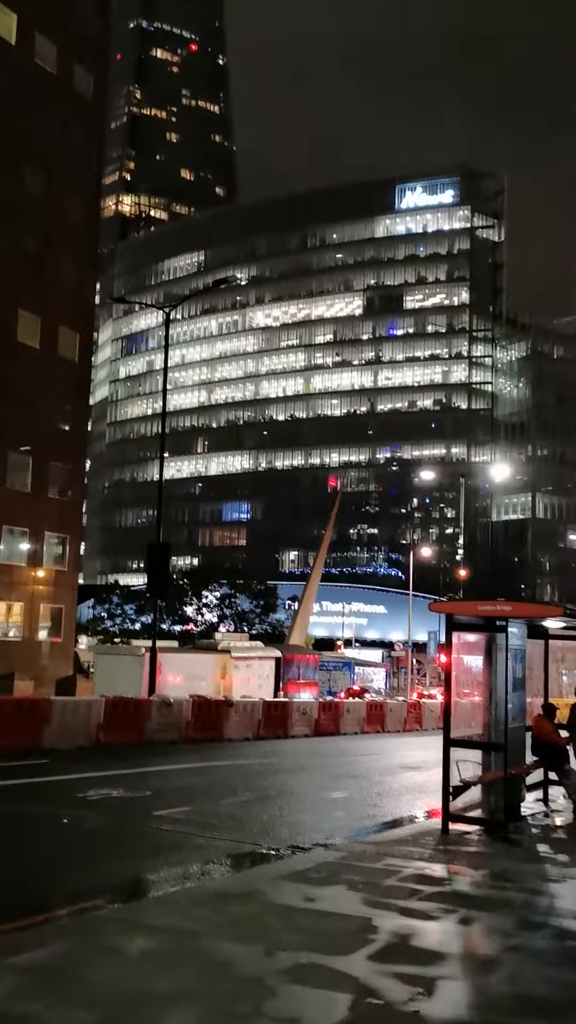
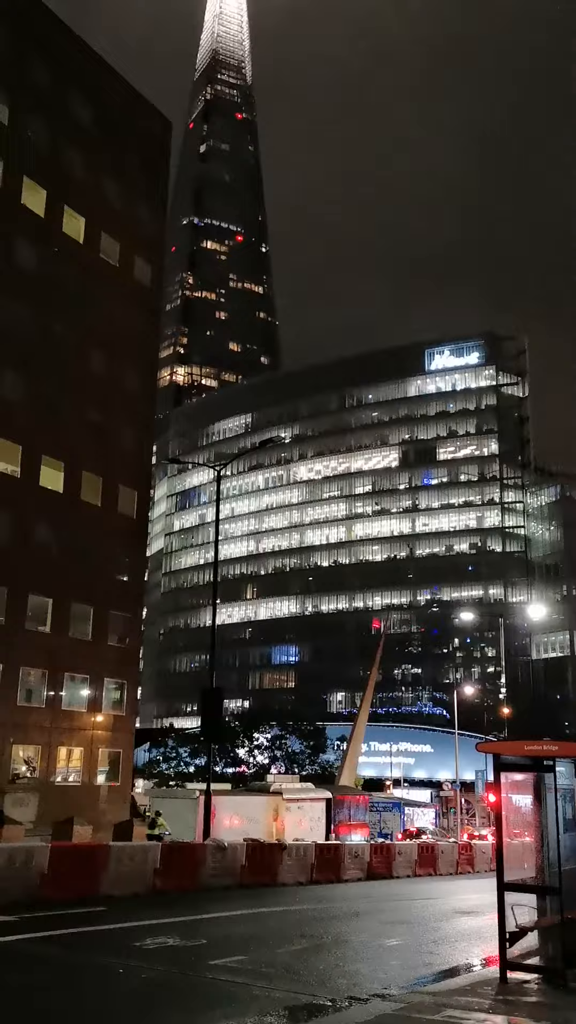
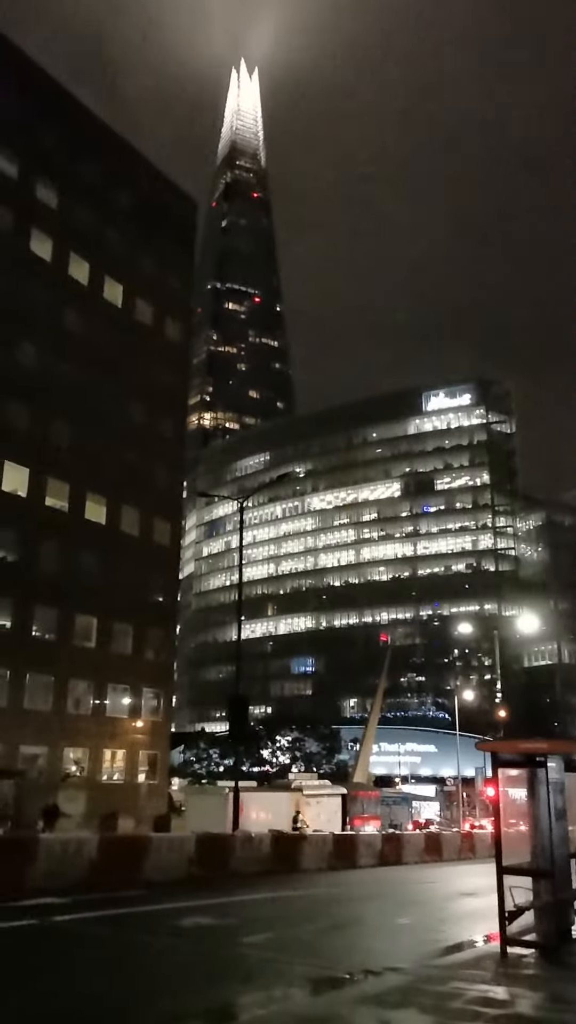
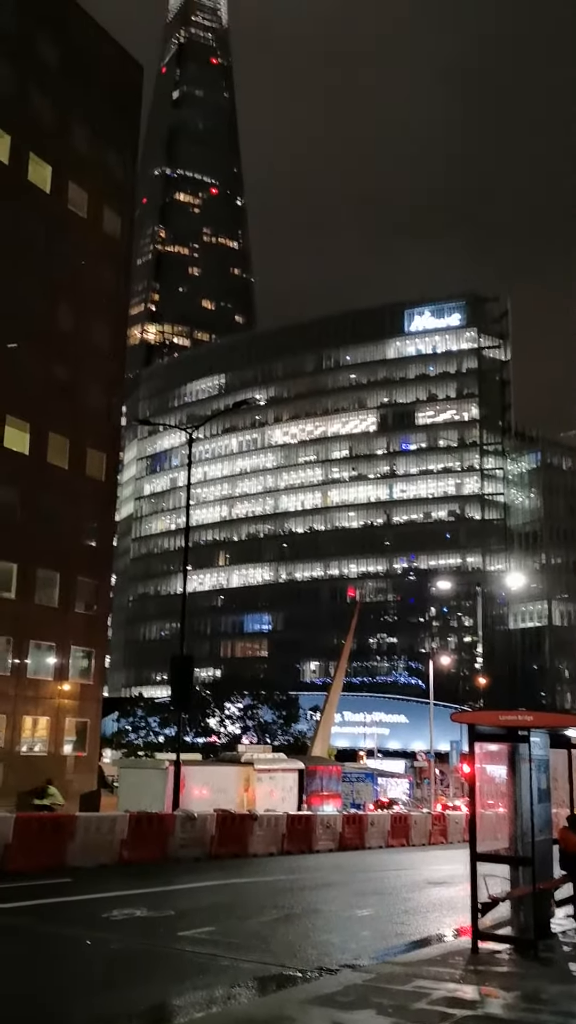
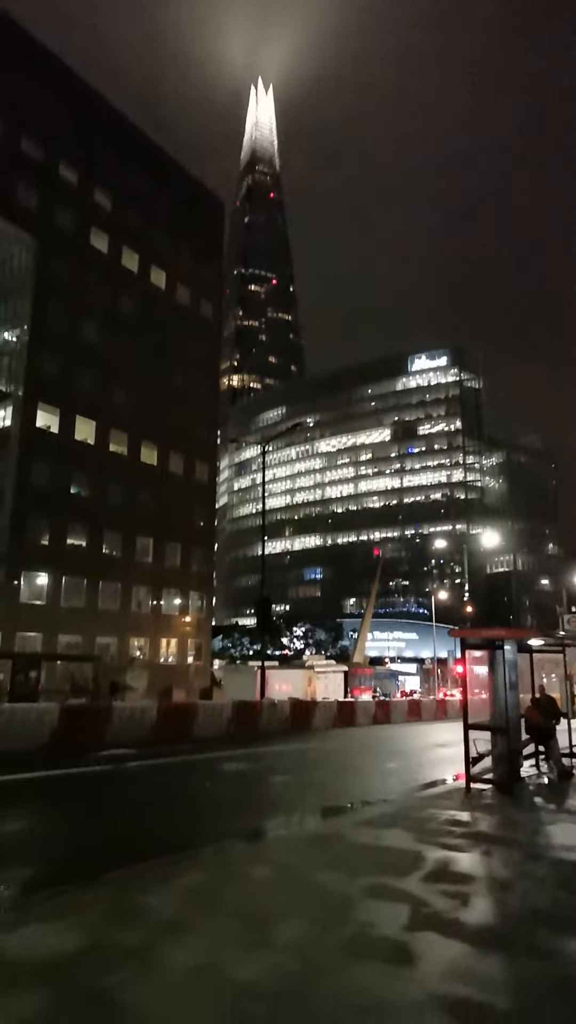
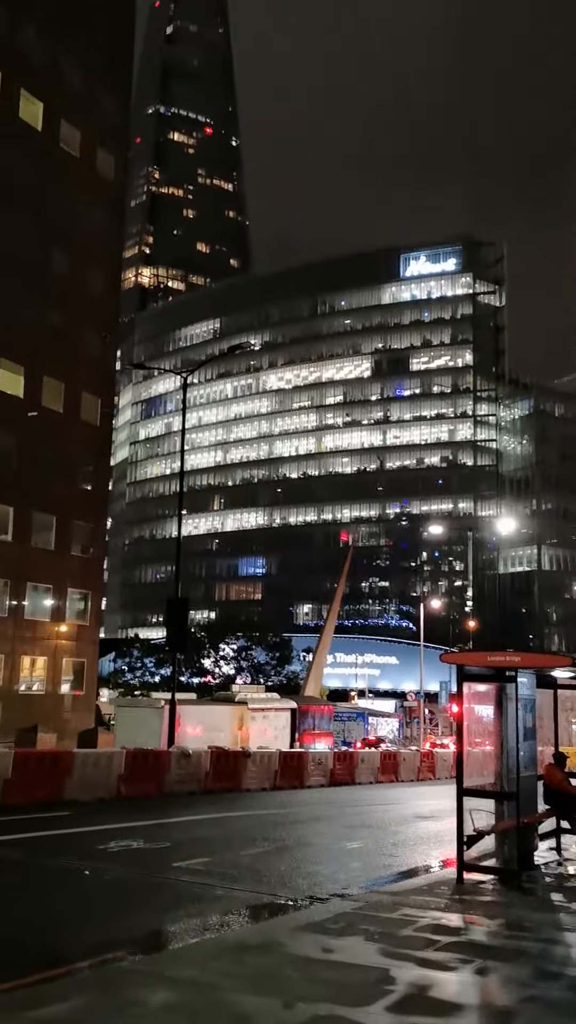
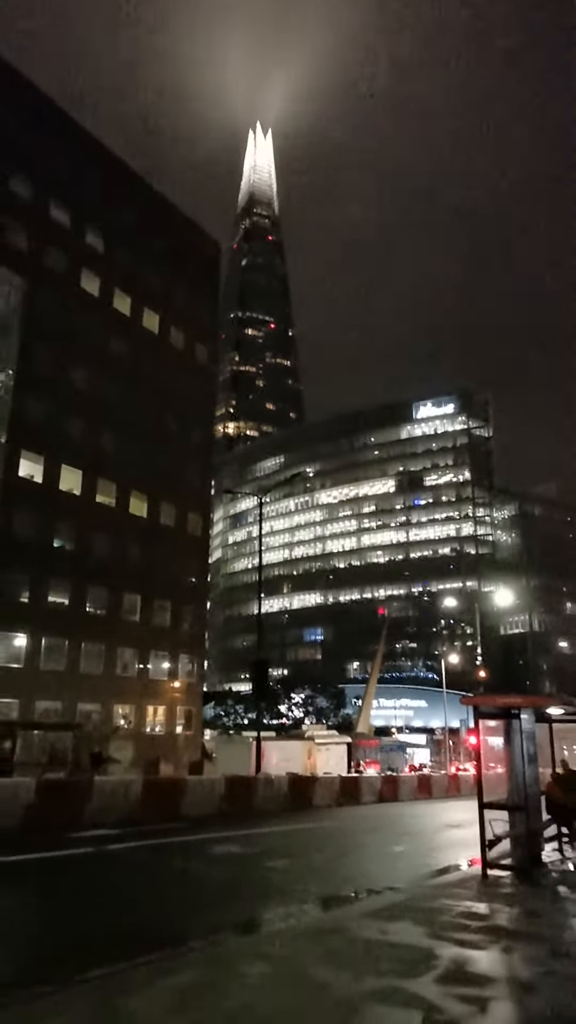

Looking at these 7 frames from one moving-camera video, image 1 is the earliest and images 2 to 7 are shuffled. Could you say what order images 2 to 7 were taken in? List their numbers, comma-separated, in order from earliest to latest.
6, 4, 2, 3, 7, 5
